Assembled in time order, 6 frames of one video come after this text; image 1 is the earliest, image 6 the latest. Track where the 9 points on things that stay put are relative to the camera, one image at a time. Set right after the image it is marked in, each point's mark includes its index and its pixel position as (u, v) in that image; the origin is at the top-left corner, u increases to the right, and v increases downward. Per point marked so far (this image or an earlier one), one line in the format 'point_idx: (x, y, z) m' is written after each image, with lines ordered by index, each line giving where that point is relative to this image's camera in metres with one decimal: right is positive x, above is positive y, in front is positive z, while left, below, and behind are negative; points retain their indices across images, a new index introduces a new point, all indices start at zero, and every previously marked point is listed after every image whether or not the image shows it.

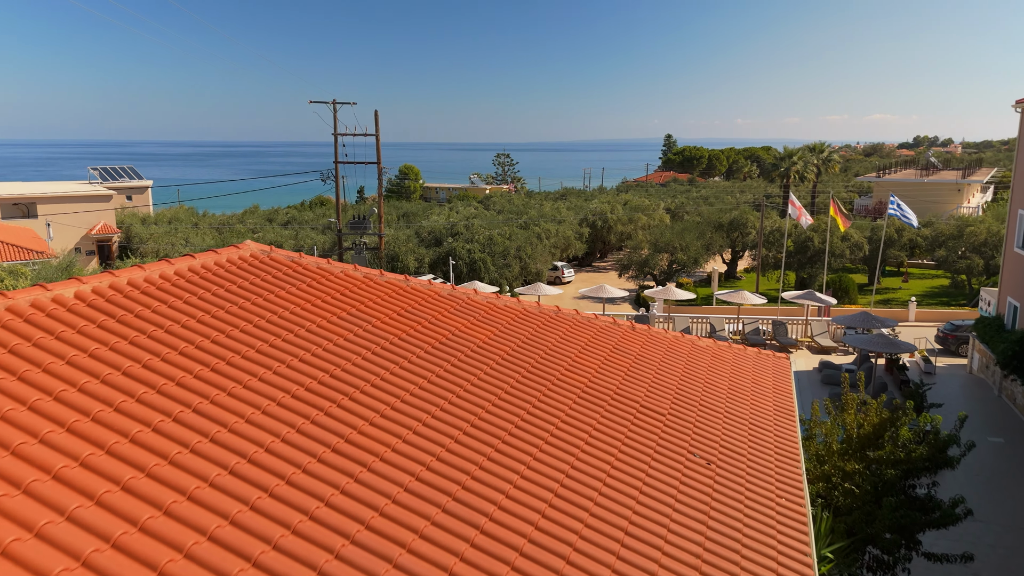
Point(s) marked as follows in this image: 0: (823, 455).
0: (+2.8, -1.5, +7.3) m
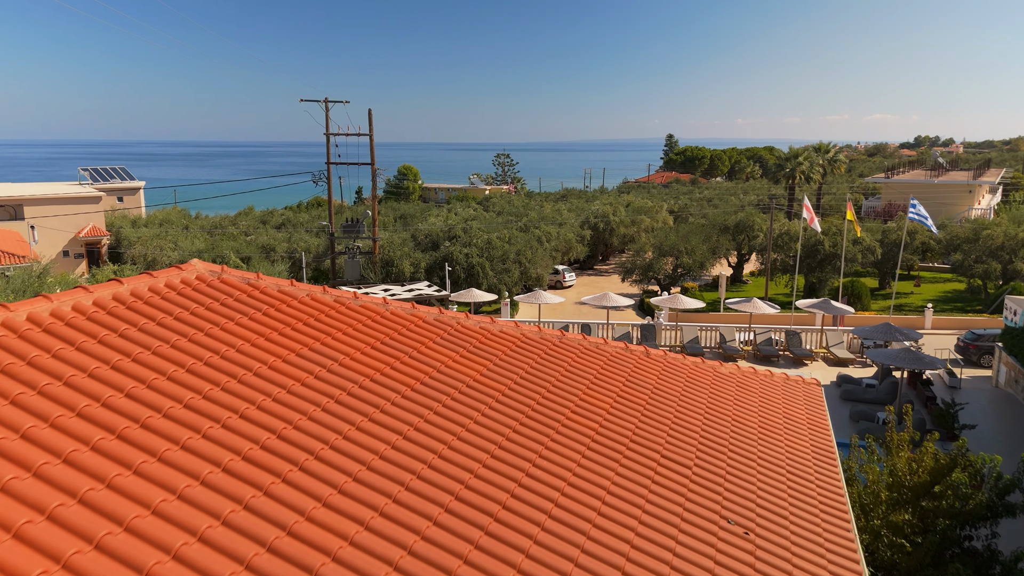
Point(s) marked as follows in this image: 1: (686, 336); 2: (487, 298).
0: (+2.8, -1.7, +6.4) m
1: (+3.7, -1.0, +17.4) m
2: (-0.5, -0.2, +17.5) m
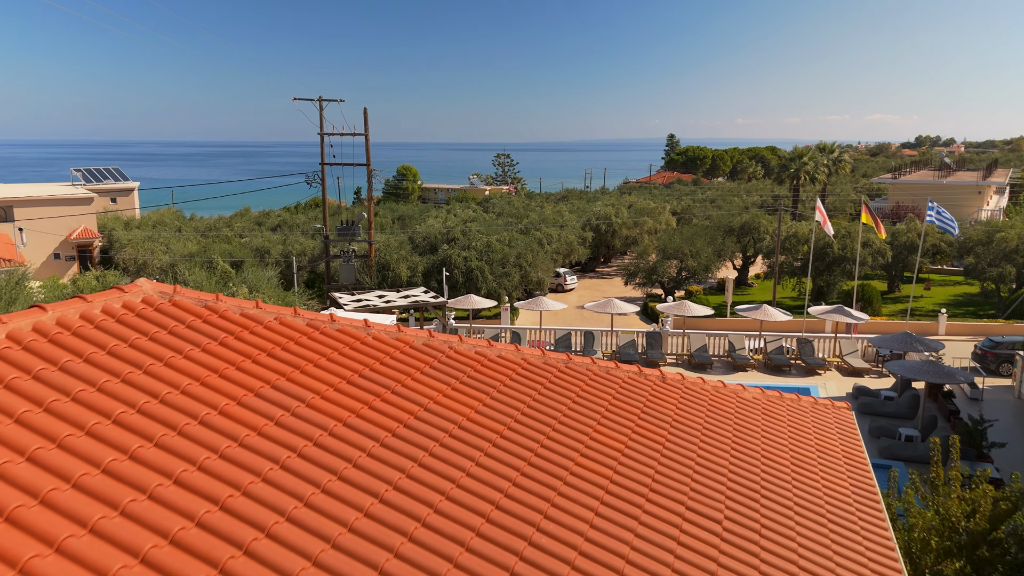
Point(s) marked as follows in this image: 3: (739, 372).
0: (+2.8, -1.8, +5.7) m
1: (+3.7, -1.1, +16.6) m
2: (-0.5, -0.3, +16.8) m
3: (+4.4, -1.6, +16.0) m
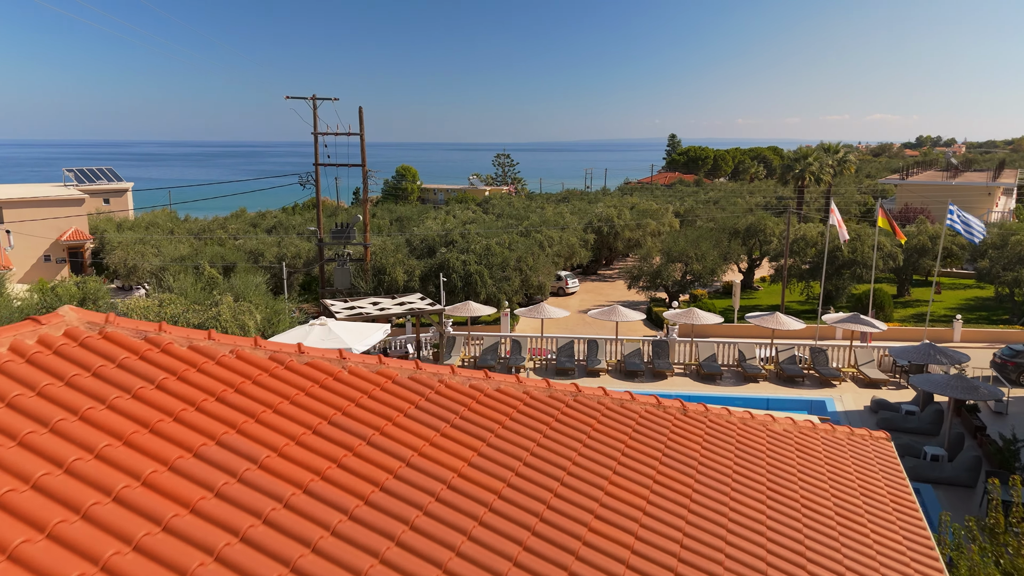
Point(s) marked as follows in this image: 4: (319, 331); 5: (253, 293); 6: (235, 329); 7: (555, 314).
0: (+2.8, -1.9, +4.9) m
1: (+3.7, -1.3, +15.9) m
2: (-0.5, -0.5, +16.1) m
3: (+4.4, -1.8, +15.3) m
4: (-3.0, -0.7, +12.7) m
5: (-4.6, -0.1, +14.5) m
6: (-4.1, -0.6, +12.0) m
7: (+0.8, -0.5, +16.0) m
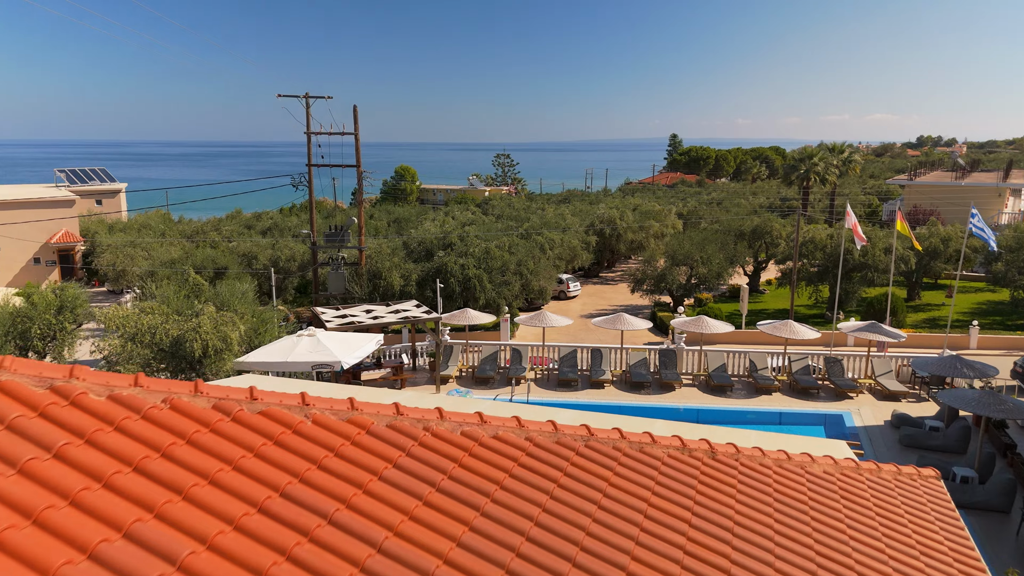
0: (+2.8, -2.1, +4.2) m
1: (+3.7, -1.4, +15.2) m
2: (-0.5, -0.6, +15.4) m
3: (+4.4, -1.9, +14.5) m
4: (-3.0, -0.8, +12.0) m
5: (-4.6, -0.2, +13.8) m
6: (-4.1, -0.7, +11.2) m
7: (+0.8, -0.6, +15.2) m
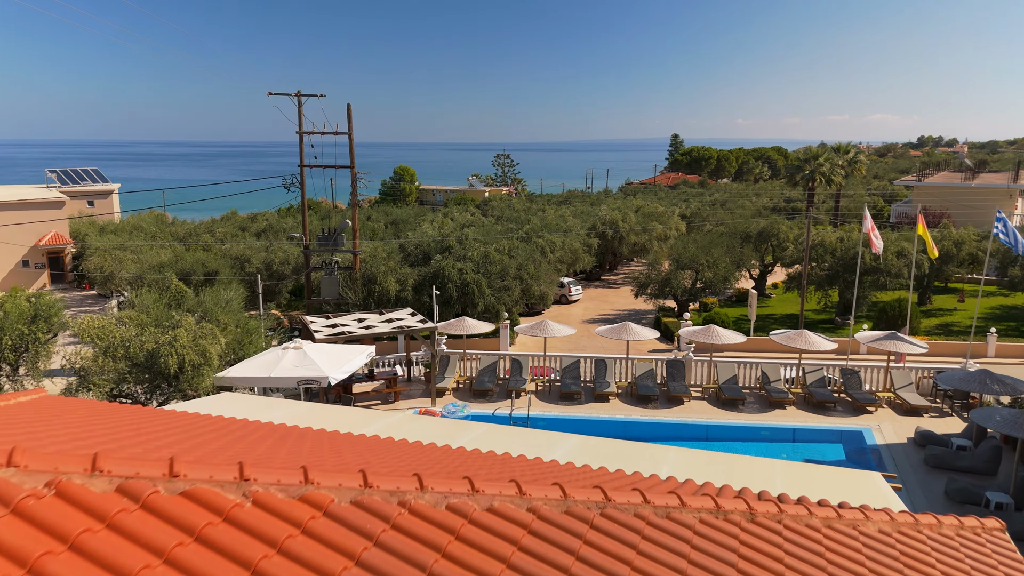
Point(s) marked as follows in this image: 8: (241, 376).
0: (+2.8, -2.2, +3.4) m
1: (+3.7, -1.5, +14.4) m
2: (-0.5, -0.7, +14.6) m
3: (+4.4, -2.0, +13.8) m
4: (-3.0, -0.9, +11.2) m
5: (-4.6, -0.4, +13.0) m
6: (-4.1, -0.9, +10.5) m
7: (+0.8, -0.8, +14.5) m
8: (-3.5, -1.1, +10.6) m
